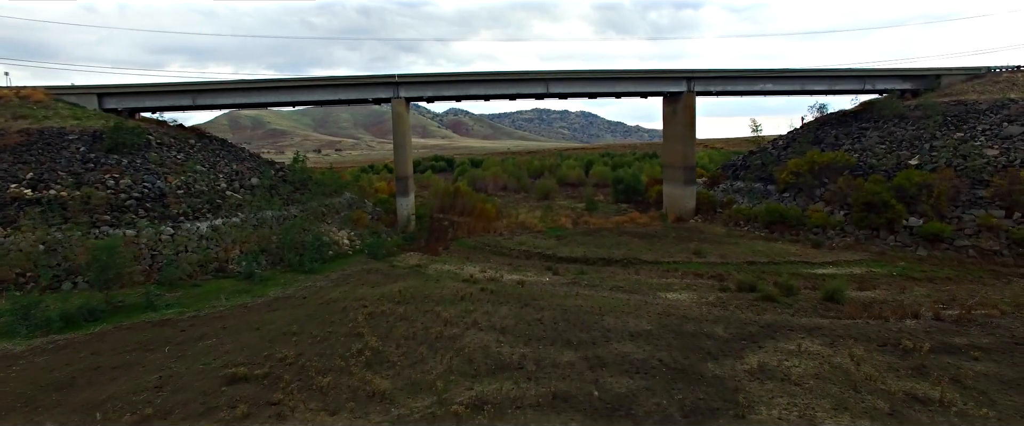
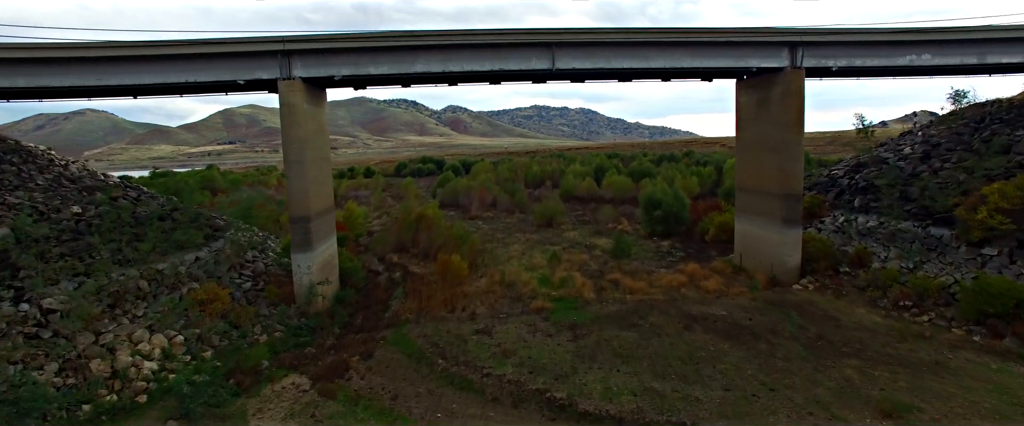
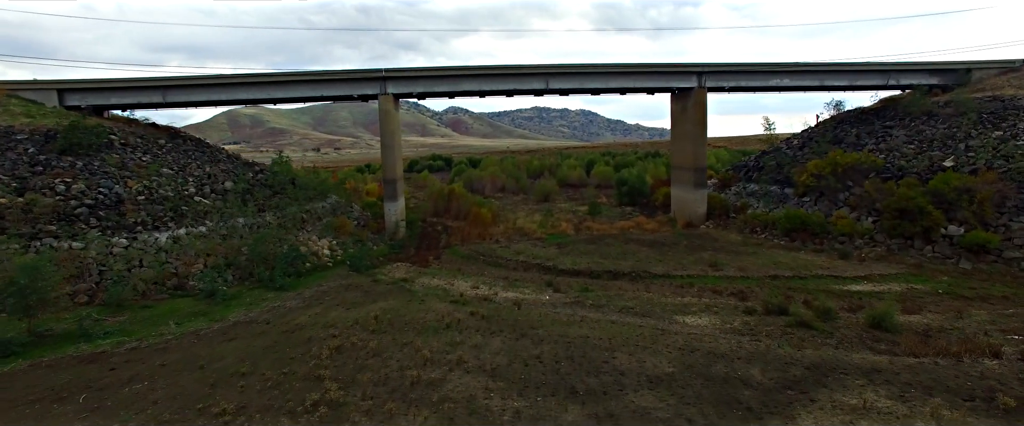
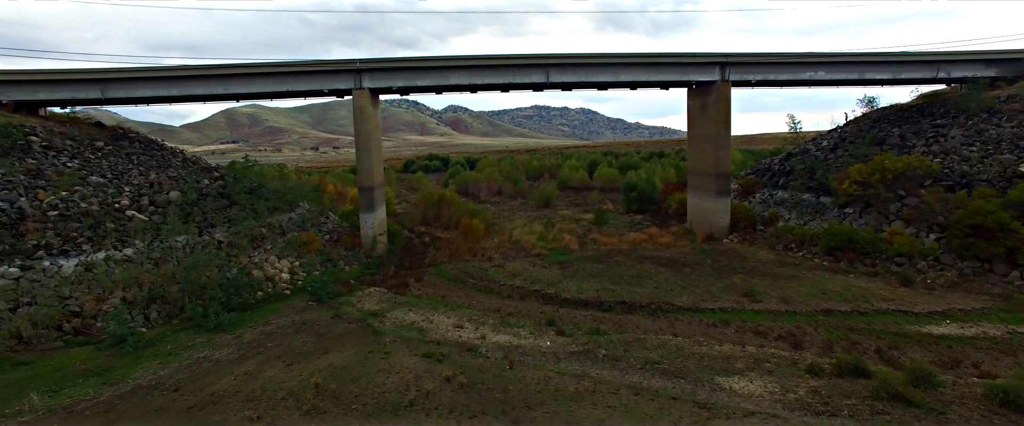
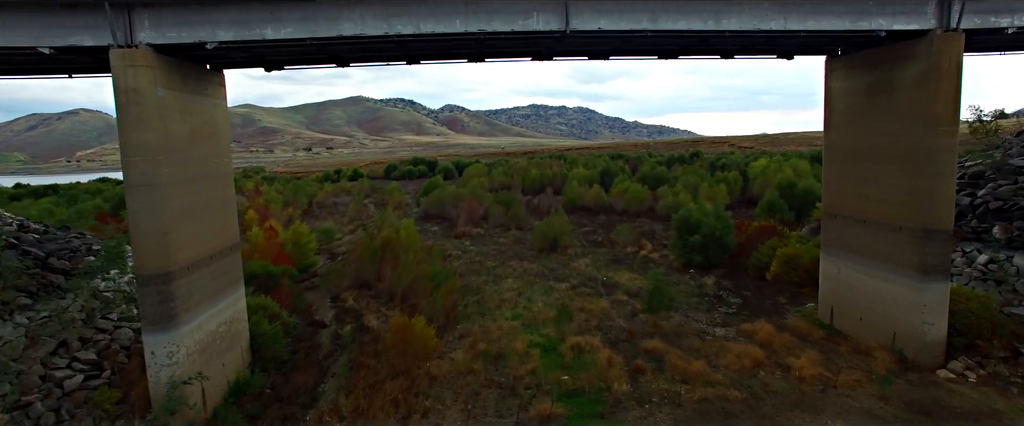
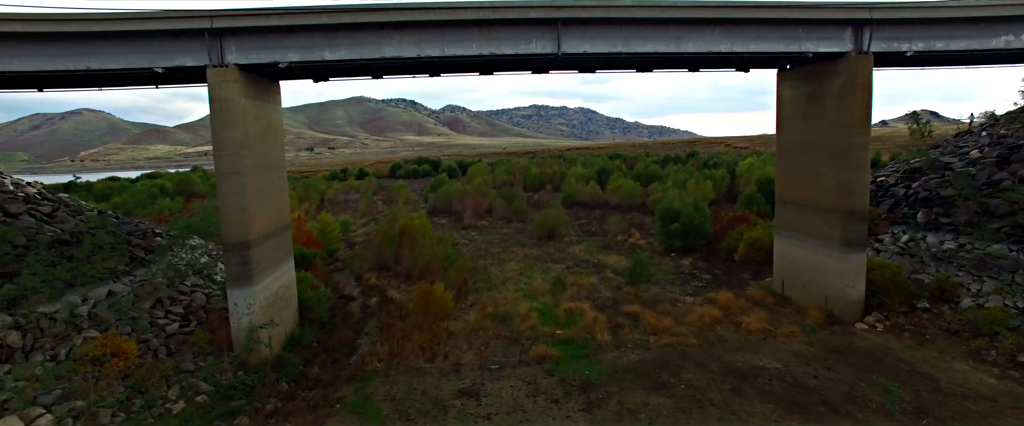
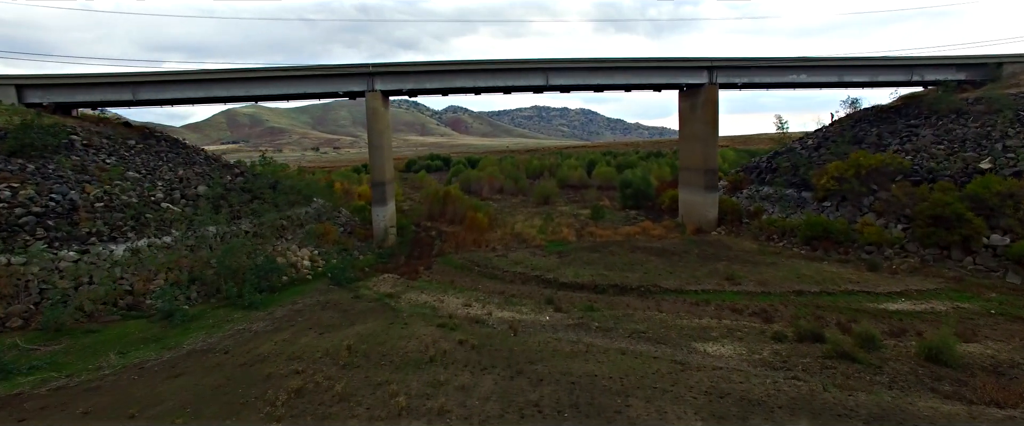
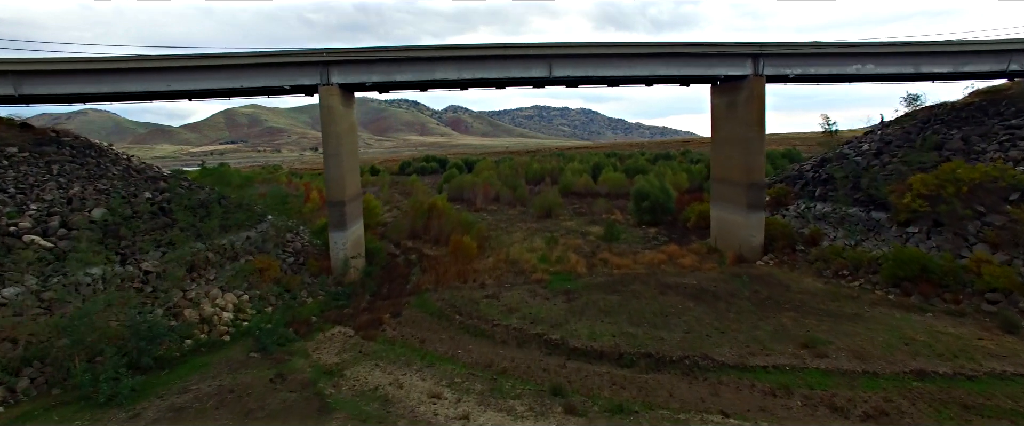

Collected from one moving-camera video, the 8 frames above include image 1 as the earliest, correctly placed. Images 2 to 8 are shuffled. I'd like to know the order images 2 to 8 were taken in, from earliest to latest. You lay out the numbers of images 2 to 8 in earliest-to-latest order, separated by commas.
3, 7, 4, 8, 2, 6, 5
